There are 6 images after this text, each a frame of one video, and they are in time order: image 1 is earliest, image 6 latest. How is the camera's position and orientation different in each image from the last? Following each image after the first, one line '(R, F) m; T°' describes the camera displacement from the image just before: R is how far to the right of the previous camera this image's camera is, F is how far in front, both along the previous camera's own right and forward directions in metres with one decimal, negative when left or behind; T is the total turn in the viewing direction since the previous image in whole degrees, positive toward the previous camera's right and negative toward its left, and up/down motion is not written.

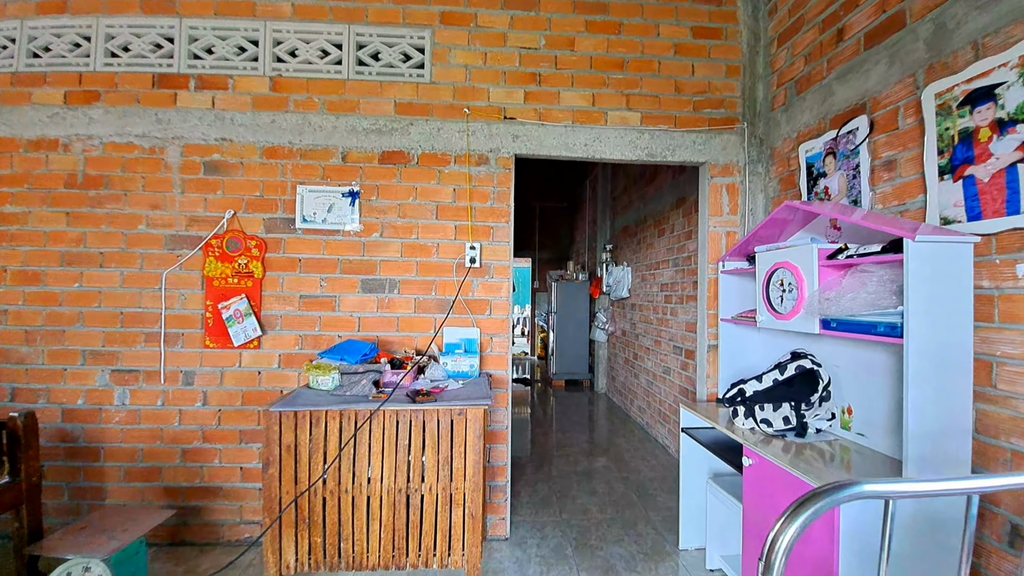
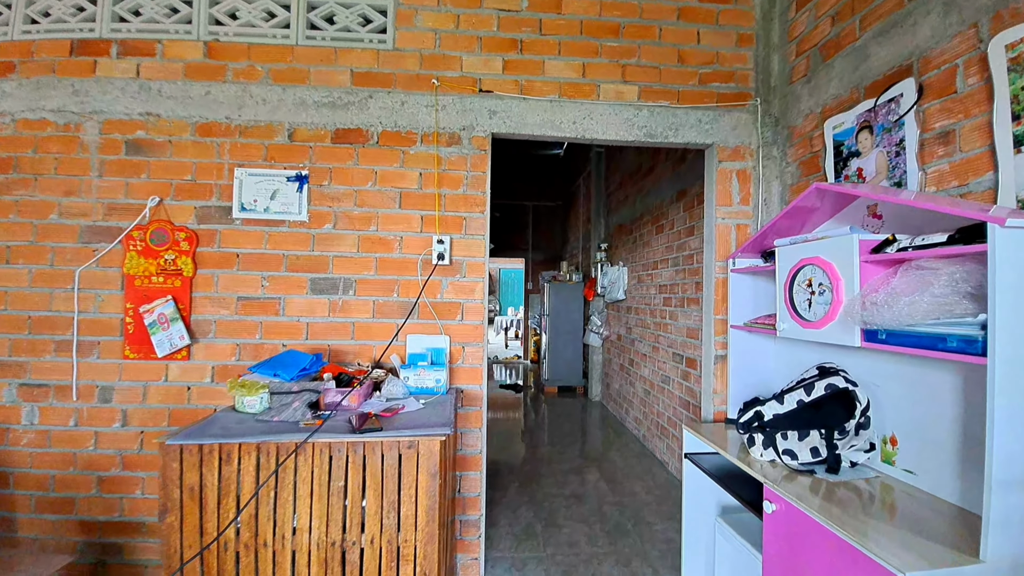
(+0.1, +0.3) m; 0°
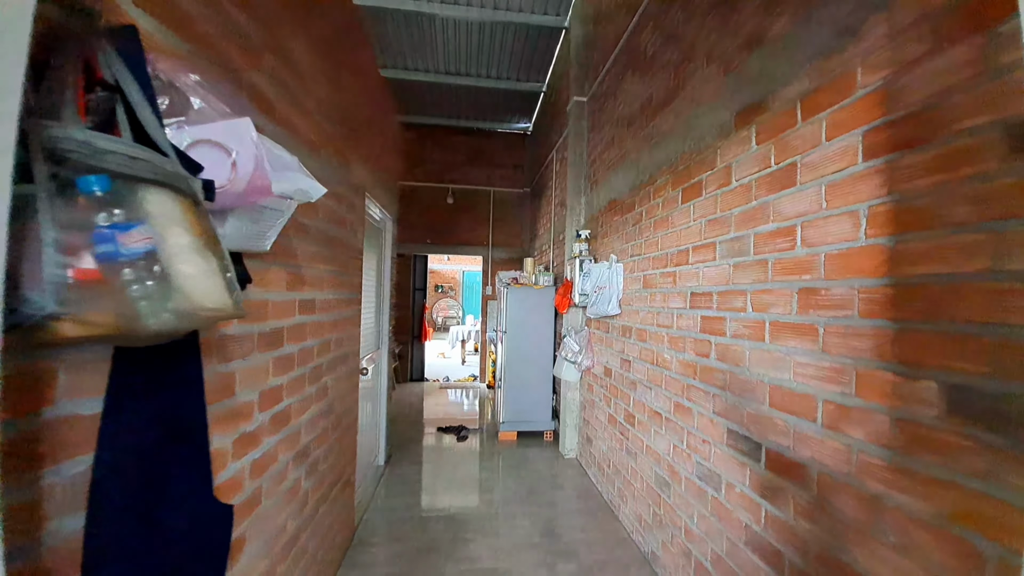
(+0.3, +1.5) m; +4°
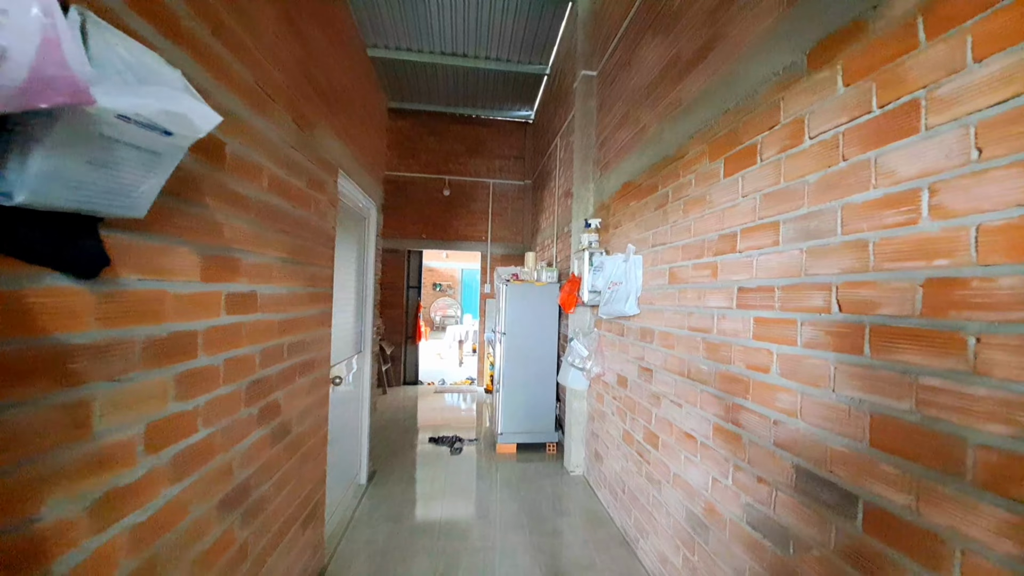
(0.0, +0.3) m; 0°
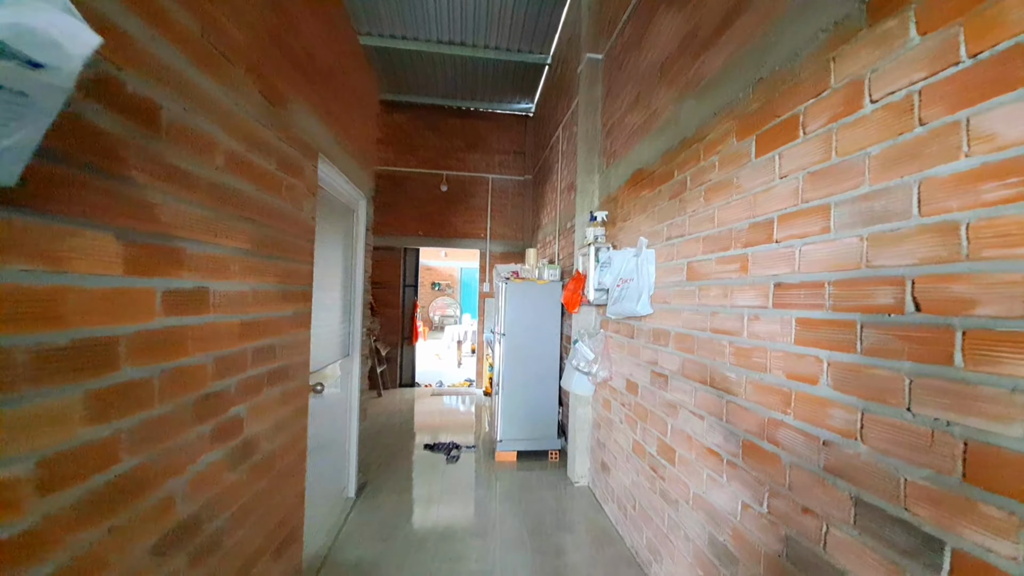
(0.0, +0.2) m; 0°
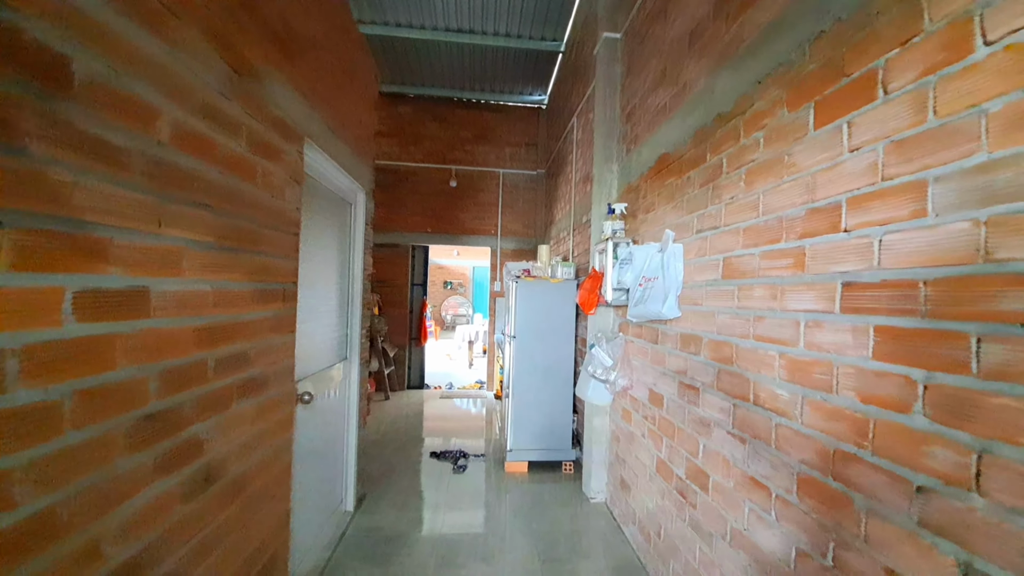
(0.0, +0.2) m; -2°
